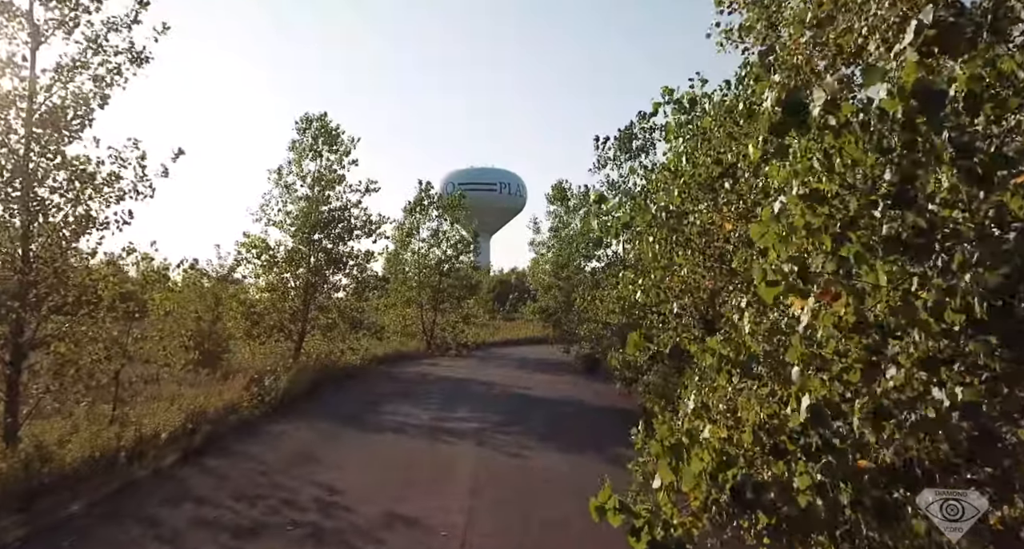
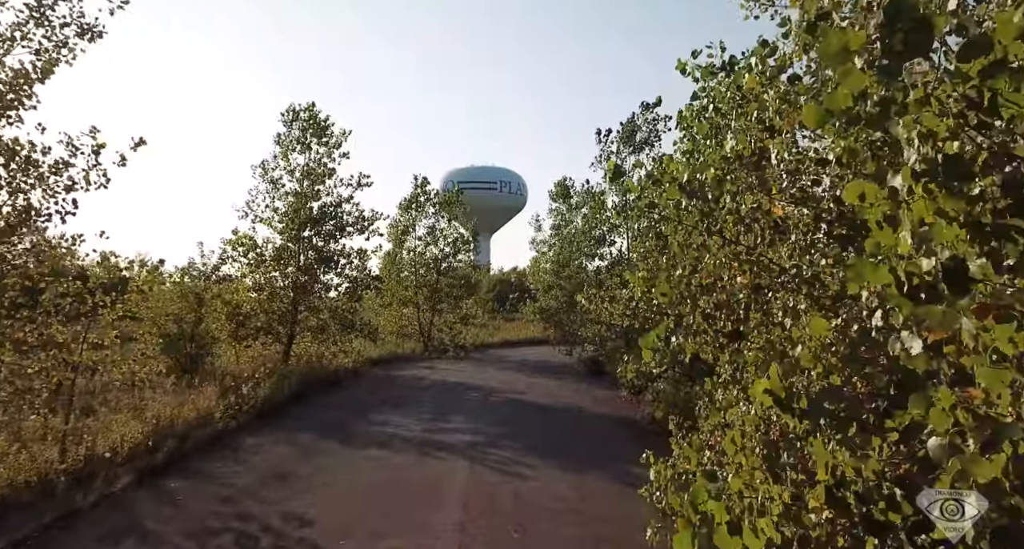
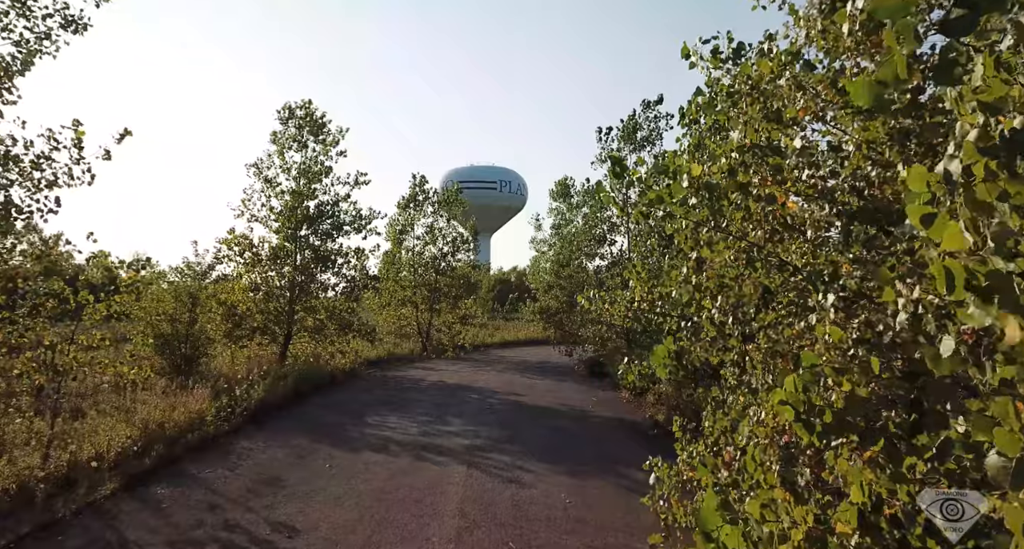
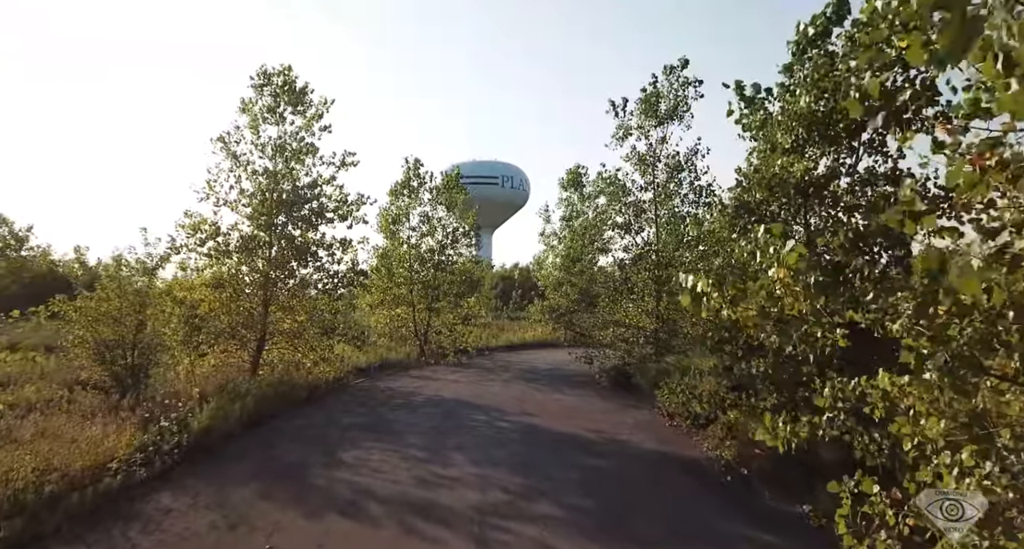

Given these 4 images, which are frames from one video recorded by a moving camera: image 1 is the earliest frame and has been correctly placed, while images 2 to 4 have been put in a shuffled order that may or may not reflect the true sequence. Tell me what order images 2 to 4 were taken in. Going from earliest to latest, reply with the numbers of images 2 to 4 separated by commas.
2, 3, 4
